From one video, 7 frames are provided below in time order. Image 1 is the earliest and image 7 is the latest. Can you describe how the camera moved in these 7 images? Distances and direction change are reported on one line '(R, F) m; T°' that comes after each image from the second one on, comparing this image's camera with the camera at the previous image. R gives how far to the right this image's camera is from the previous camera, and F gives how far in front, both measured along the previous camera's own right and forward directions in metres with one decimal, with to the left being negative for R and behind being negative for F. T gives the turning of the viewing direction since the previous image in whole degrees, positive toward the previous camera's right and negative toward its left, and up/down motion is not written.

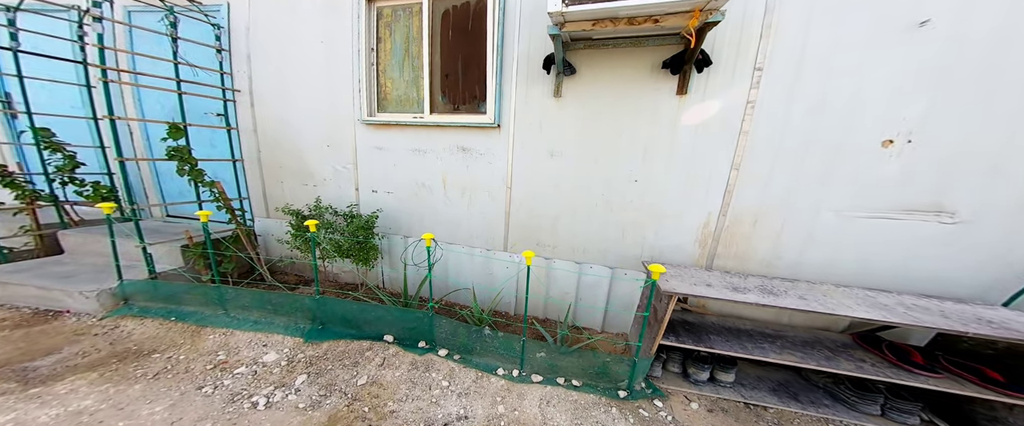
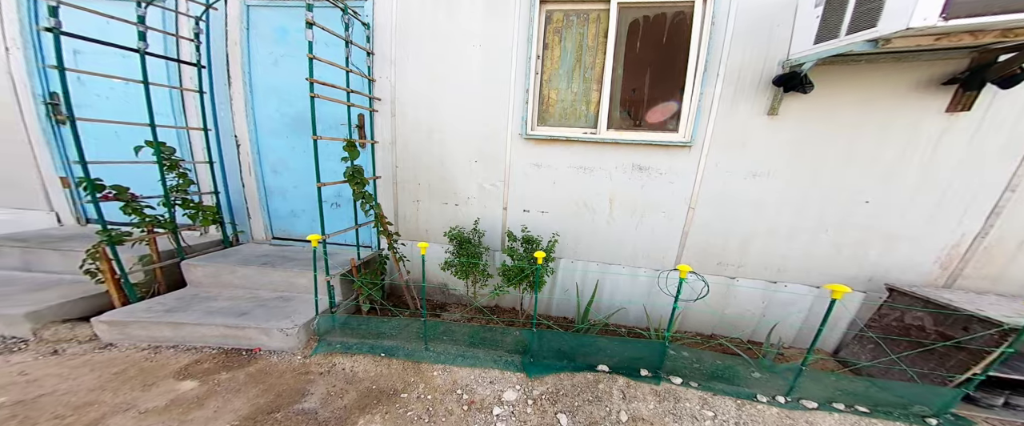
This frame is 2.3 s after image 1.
(-1.5, +0.1) m; +2°
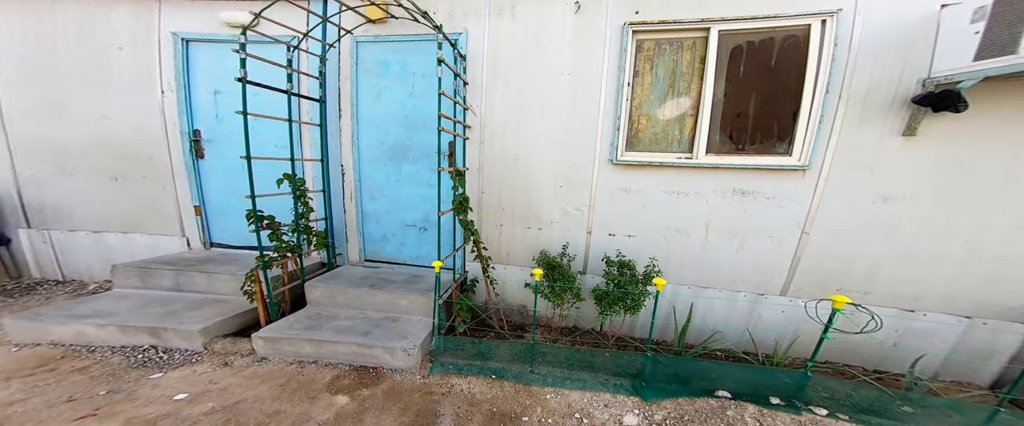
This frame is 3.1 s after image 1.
(-0.5, -0.1) m; -6°
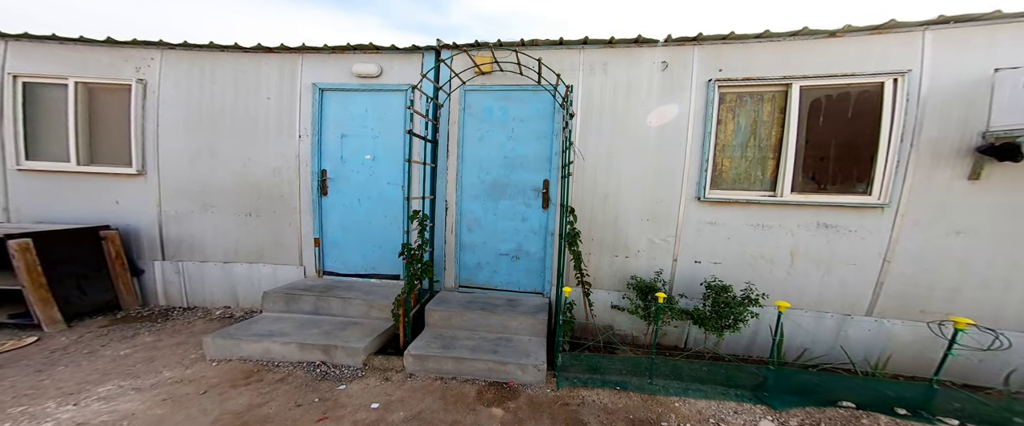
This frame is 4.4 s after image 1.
(-0.9, -0.4) m; -2°
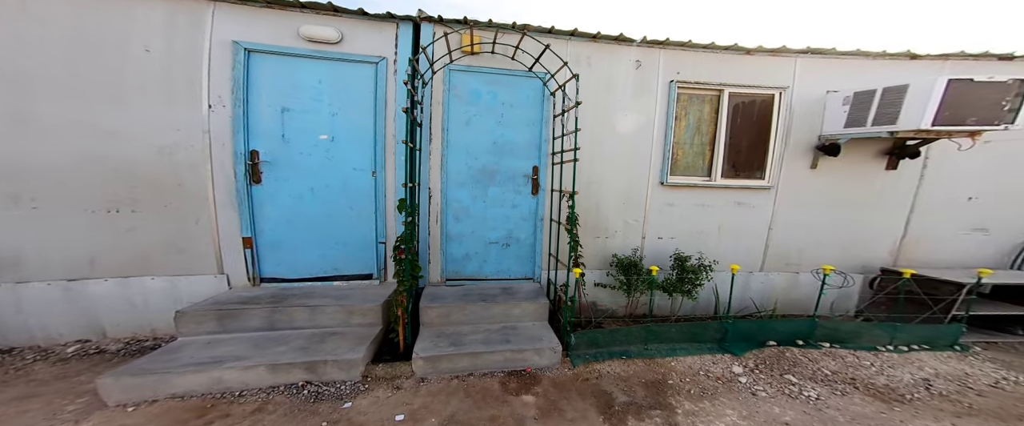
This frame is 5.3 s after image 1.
(-0.8, +0.2) m; +16°
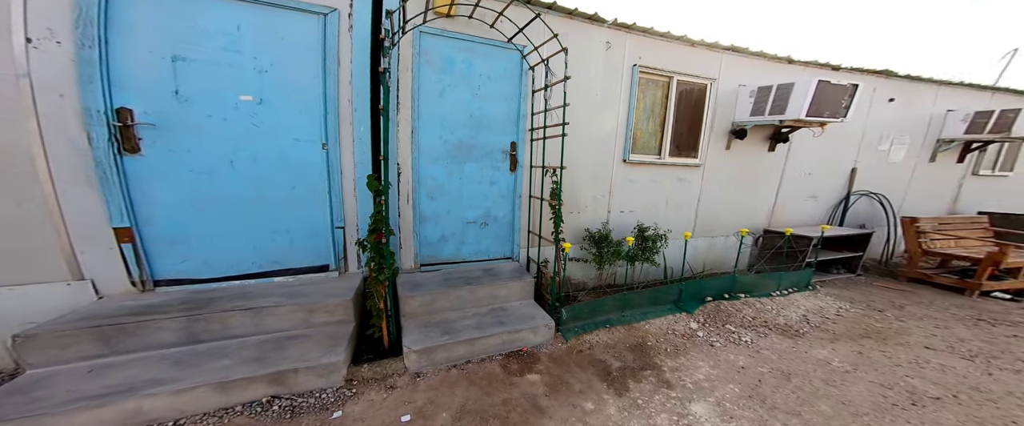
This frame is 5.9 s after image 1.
(-0.5, +0.2) m; +13°
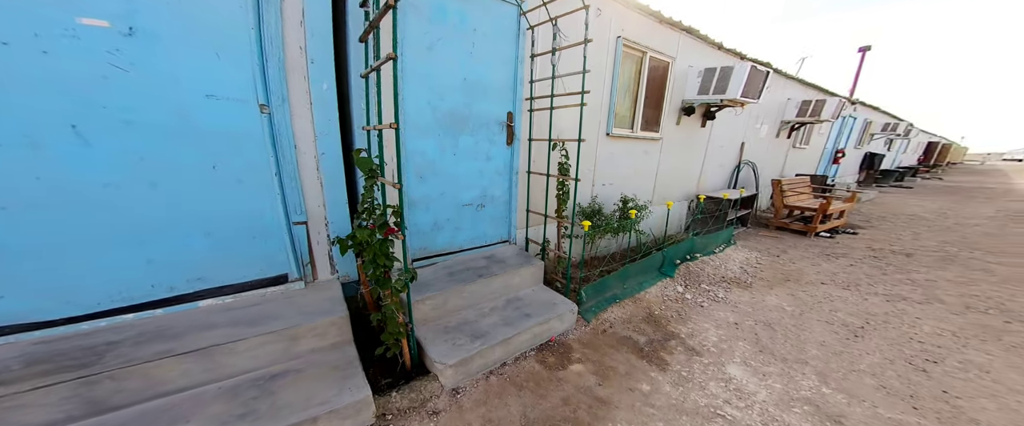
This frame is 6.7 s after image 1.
(-0.7, +0.4) m; +13°
